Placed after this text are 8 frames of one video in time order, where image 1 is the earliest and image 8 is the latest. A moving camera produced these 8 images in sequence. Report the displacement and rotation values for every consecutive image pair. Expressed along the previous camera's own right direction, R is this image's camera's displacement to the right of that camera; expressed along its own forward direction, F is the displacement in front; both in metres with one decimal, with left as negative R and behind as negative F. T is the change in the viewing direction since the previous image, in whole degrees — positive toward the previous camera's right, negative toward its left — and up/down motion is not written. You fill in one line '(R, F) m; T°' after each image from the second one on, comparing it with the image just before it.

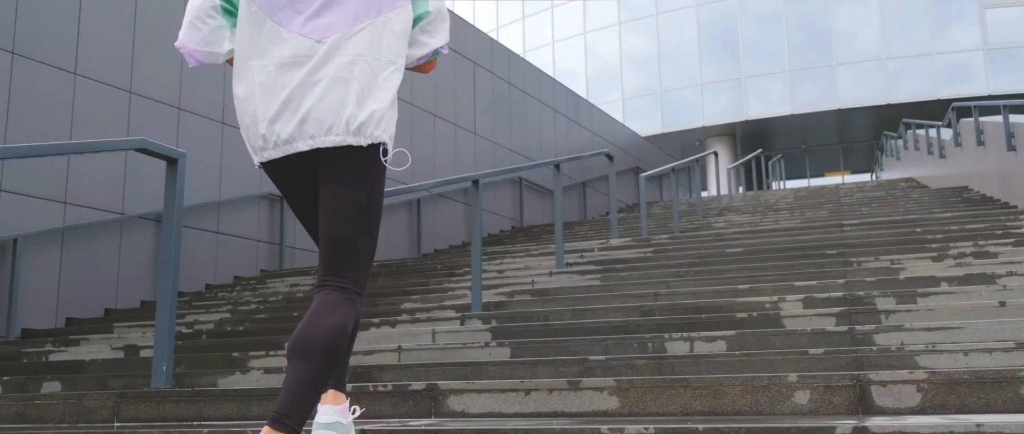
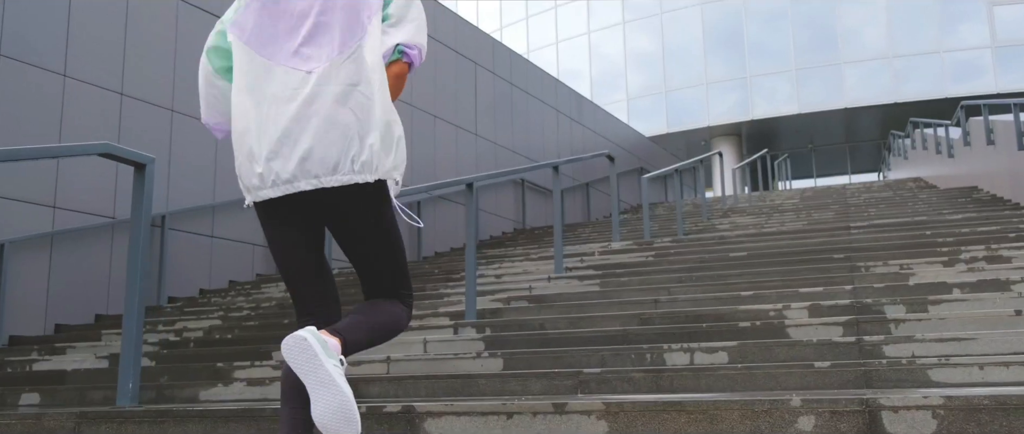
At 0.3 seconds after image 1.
(+0.1, +0.2) m; 0°
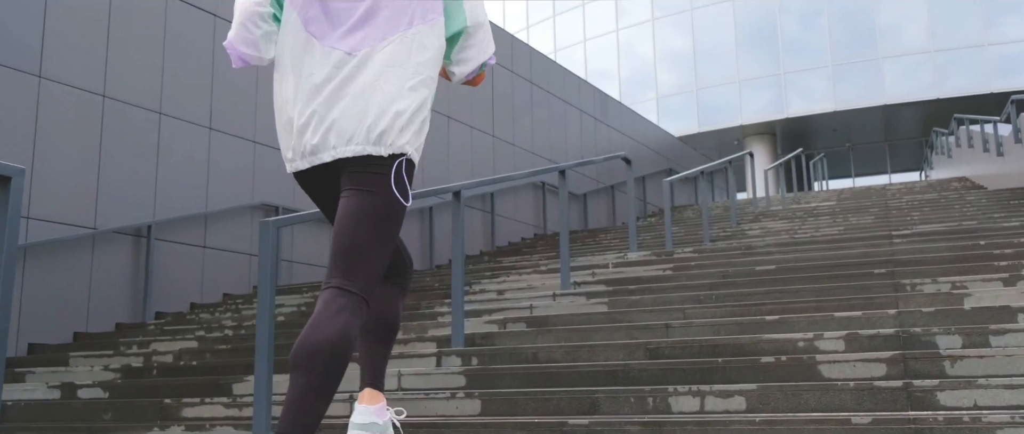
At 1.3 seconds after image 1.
(+0.2, +0.6) m; -2°
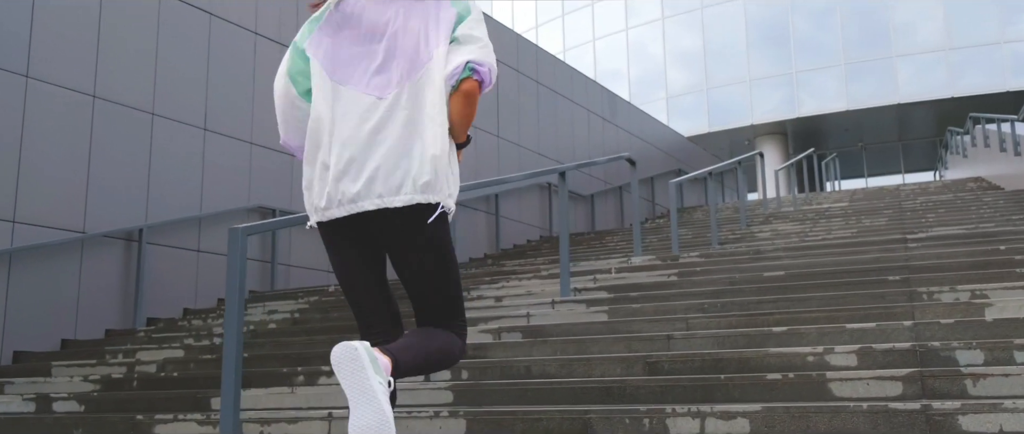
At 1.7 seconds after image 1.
(+0.1, +0.2) m; -1°
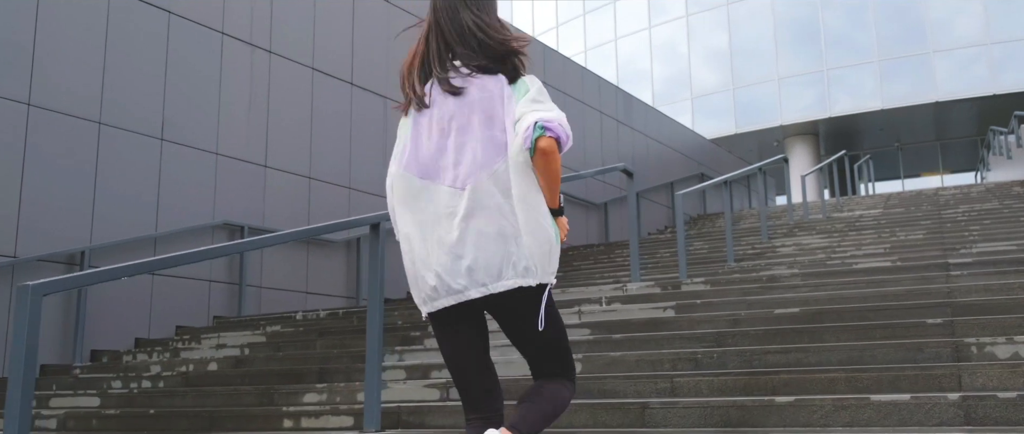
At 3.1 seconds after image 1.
(+0.4, +0.9) m; -2°
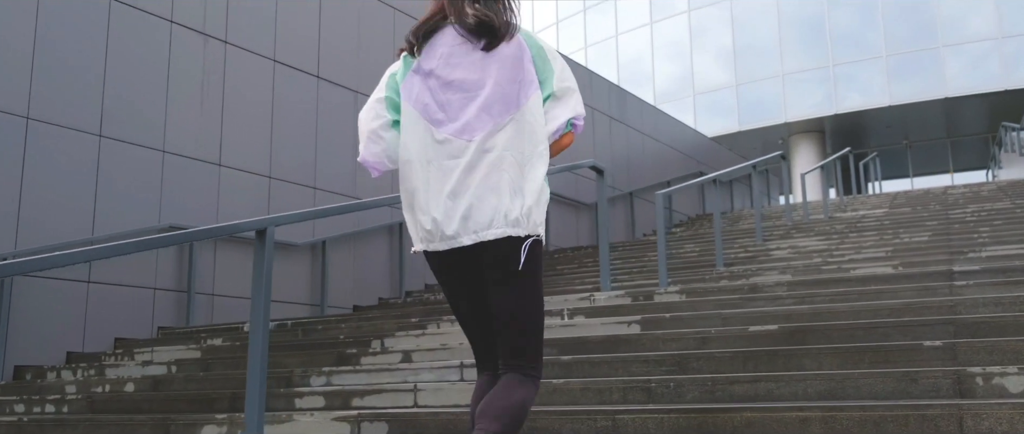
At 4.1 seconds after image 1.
(+0.3, +0.6) m; -1°
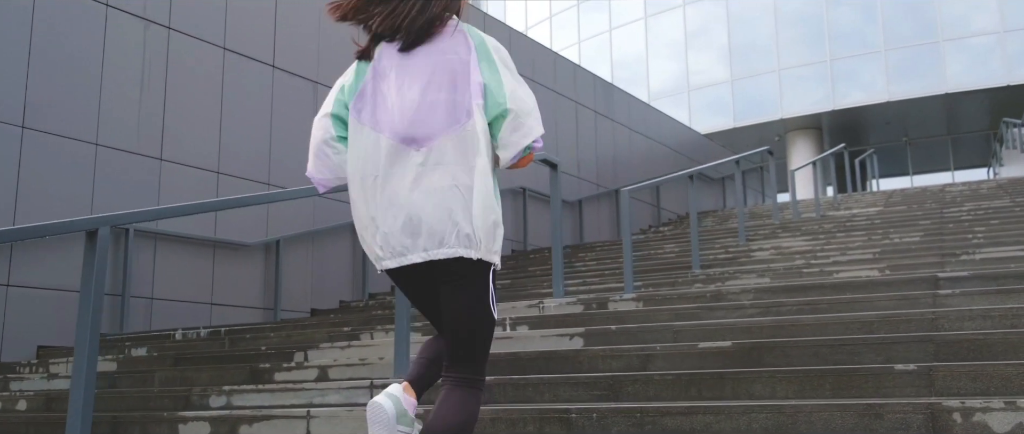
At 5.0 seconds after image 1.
(+0.3, +0.5) m; 0°
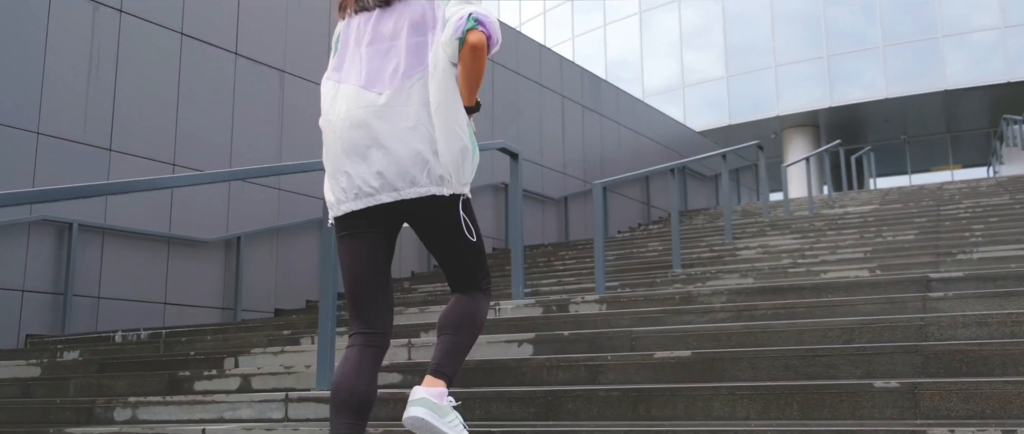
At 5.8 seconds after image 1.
(+0.2, +0.4) m; 0°
